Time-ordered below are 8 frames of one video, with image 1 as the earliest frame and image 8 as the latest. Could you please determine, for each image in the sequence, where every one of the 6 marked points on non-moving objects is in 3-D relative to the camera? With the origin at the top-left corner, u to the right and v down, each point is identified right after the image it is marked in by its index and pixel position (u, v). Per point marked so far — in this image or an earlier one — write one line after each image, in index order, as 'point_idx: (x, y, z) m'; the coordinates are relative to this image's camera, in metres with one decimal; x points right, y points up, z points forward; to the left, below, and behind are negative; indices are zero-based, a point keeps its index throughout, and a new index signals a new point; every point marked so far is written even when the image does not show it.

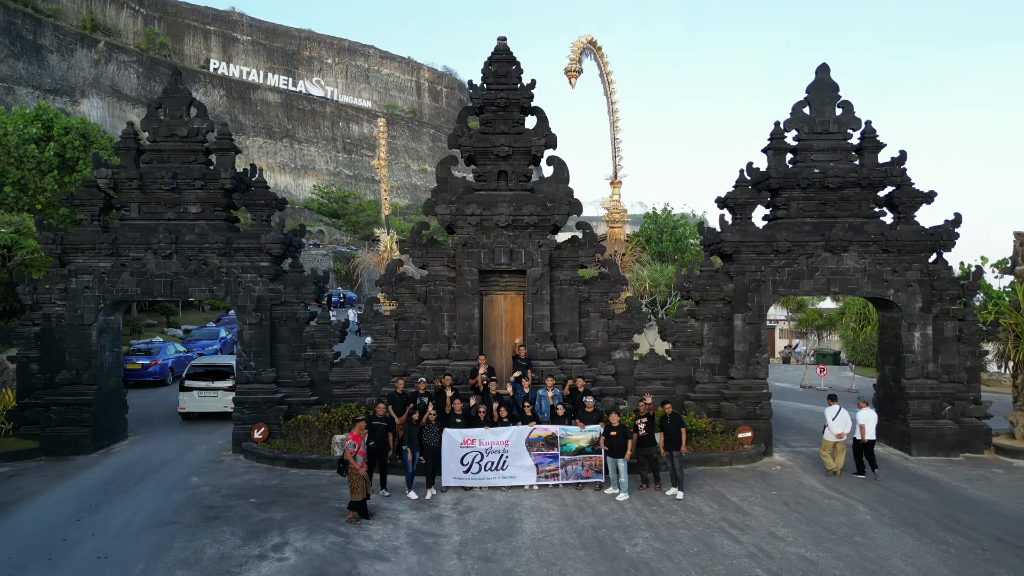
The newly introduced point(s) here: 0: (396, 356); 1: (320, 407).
0: (-1.2, -0.7, +7.5) m
1: (-2.0, -1.2, +7.4) m
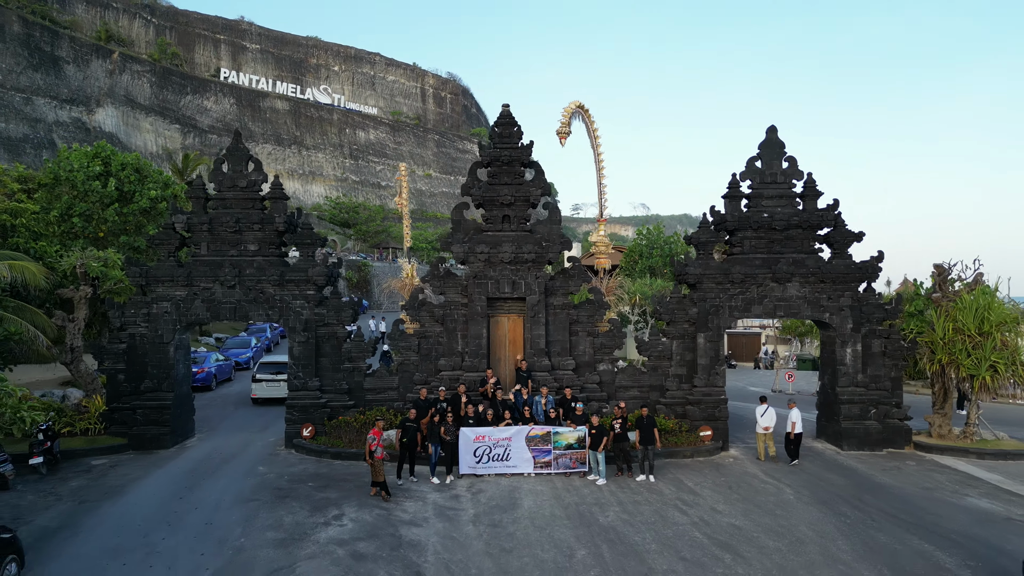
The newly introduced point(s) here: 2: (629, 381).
0: (-1.2, -1.0, +9.0) m
1: (-1.9, -1.5, +9.0) m
2: (+1.5, -1.2, +9.1) m
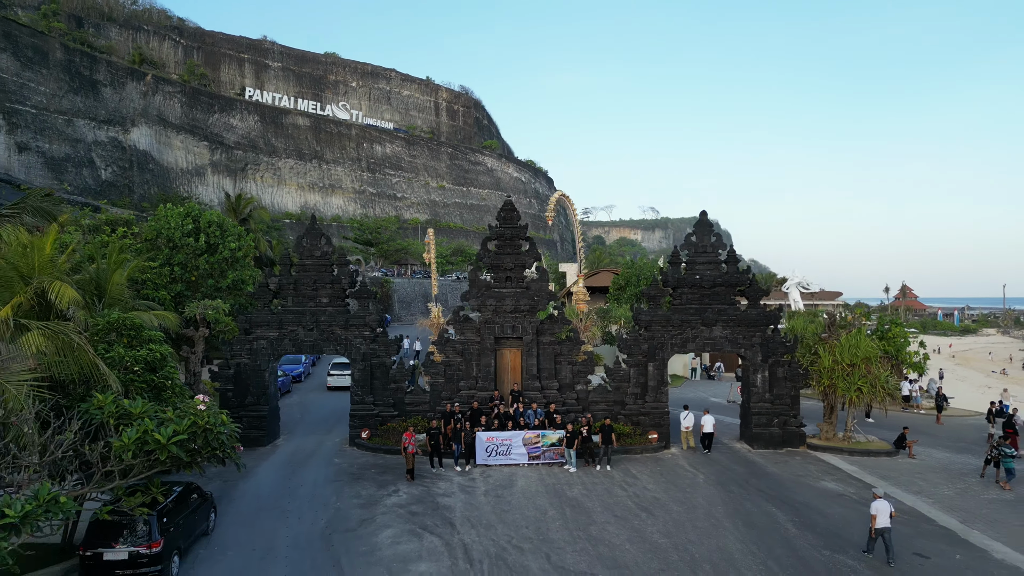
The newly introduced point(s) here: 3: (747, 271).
0: (-1.2, -1.7, +12.4) m
1: (-1.9, -2.2, +12.4) m
2: (+1.5, -1.9, +12.4) m
3: (+4.1, +0.3, +12.9) m
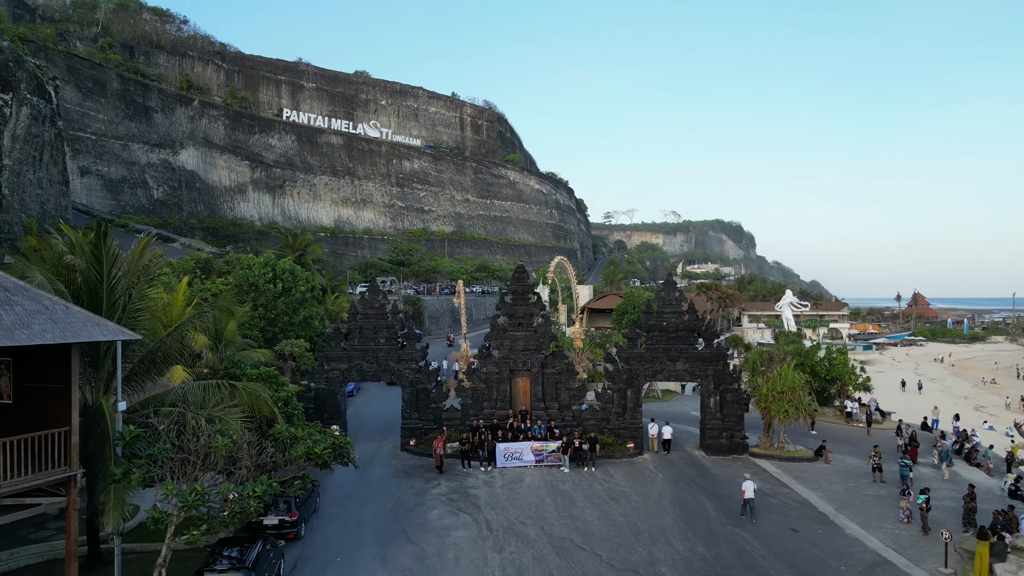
0: (-0.9, -2.7, +16.3) m
1: (-1.7, -3.2, +16.3) m
2: (+1.7, -2.9, +16.3) m
3: (+4.3, -0.7, +16.6) m
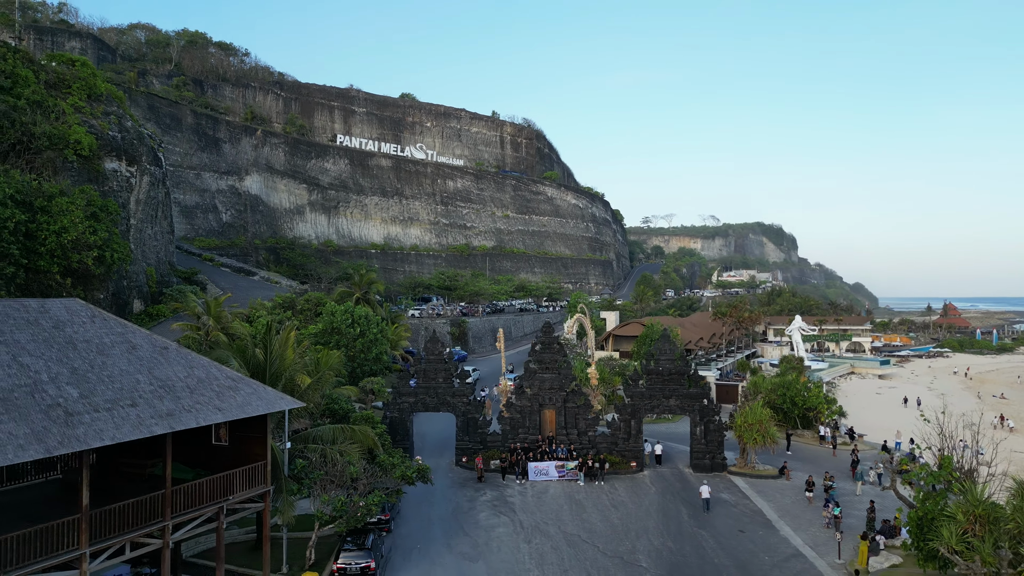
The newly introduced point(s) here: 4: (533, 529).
0: (-0.1, -4.2, +21.0) m
1: (-0.8, -4.7, +21.0) m
2: (+2.6, -4.4, +20.8) m
3: (+5.2, -2.2, +21.0) m
4: (+0.5, -5.4, +16.0) m
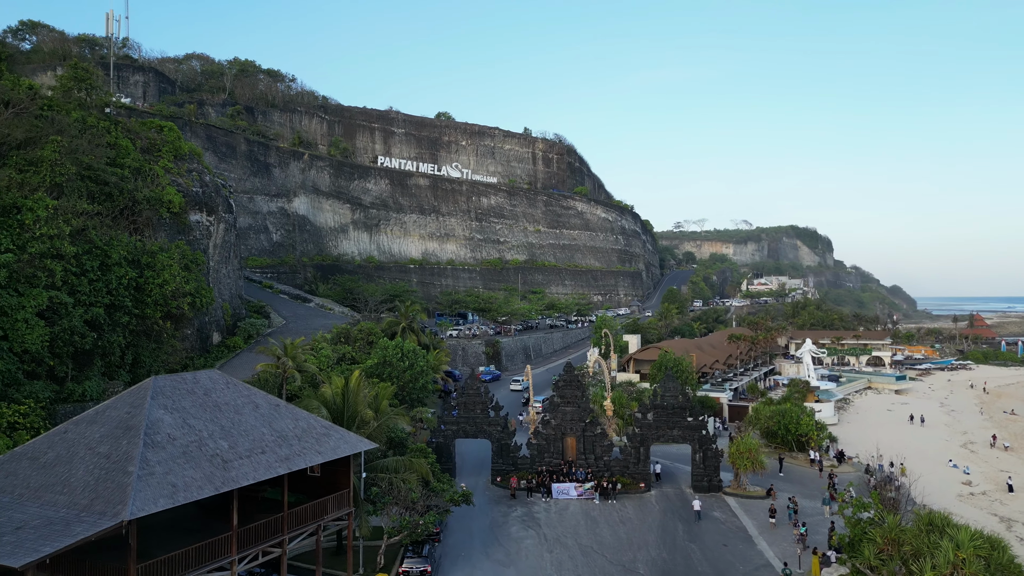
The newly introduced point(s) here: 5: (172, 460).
0: (+0.9, -5.8, +24.8) m
1: (+0.1, -6.3, +24.9) m
2: (+3.5, -6.0, +24.5) m
3: (+6.1, -3.8, +24.6) m
4: (+1.2, -7.0, +19.8) m
5: (-6.1, -3.1, +12.9) m
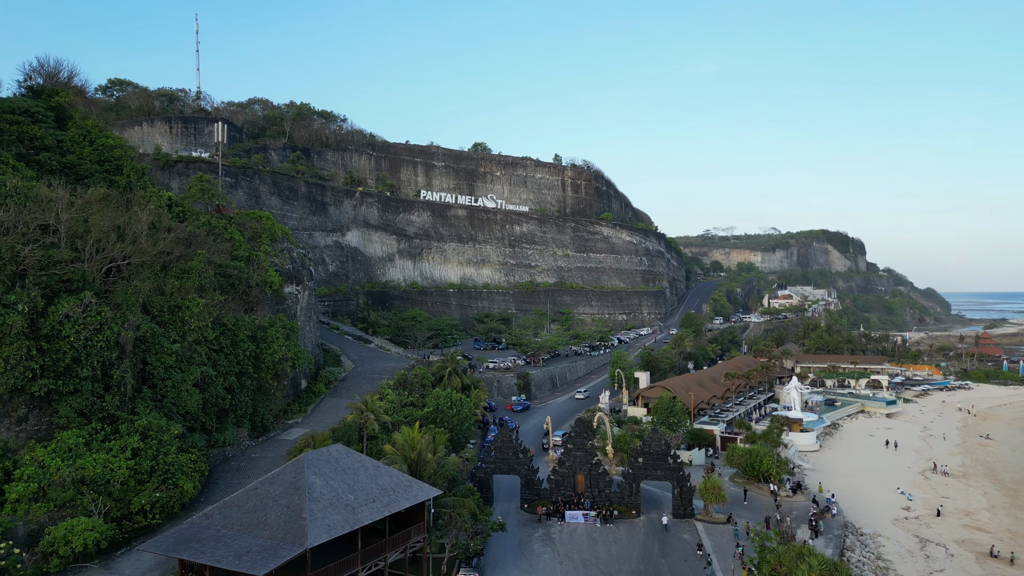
0: (+2.0, -9.2, +32.9) m
1: (+1.2, -9.7, +33.0) m
2: (+4.6, -9.4, +32.5) m
3: (+7.2, -7.2, +32.4) m
4: (+2.0, -10.4, +27.9) m
5: (-5.6, -6.6, +21.3) m
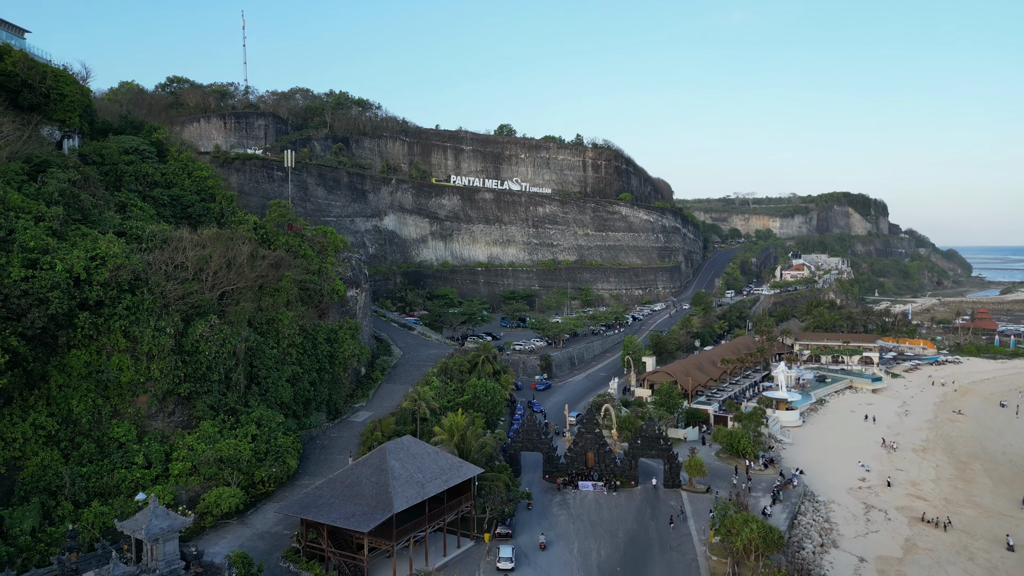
0: (+3.4, -10.0, +41.3) m
1: (+2.6, -10.6, +41.5) m
2: (+6.0, -10.3, +40.8) m
3: (+8.6, -8.1, +40.5) m
4: (+3.3, -11.6, +36.4) m
5: (-4.5, -8.2, +29.8) m
